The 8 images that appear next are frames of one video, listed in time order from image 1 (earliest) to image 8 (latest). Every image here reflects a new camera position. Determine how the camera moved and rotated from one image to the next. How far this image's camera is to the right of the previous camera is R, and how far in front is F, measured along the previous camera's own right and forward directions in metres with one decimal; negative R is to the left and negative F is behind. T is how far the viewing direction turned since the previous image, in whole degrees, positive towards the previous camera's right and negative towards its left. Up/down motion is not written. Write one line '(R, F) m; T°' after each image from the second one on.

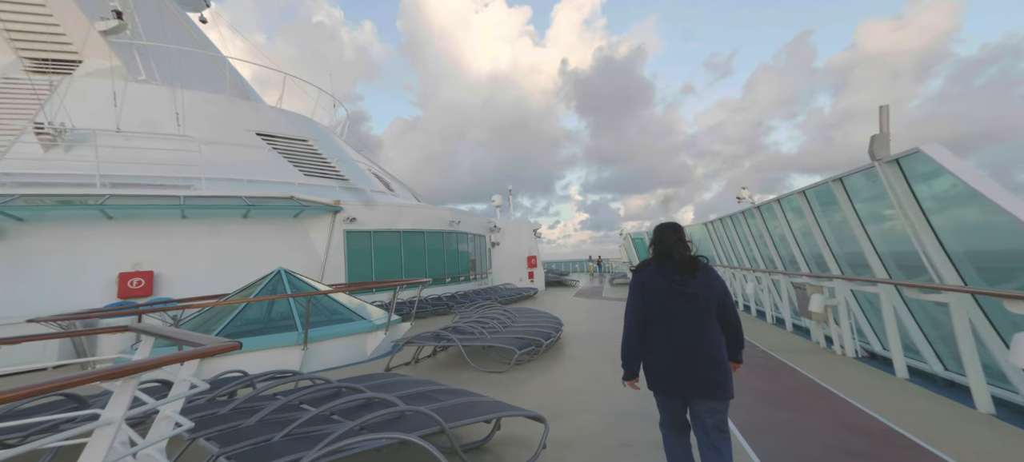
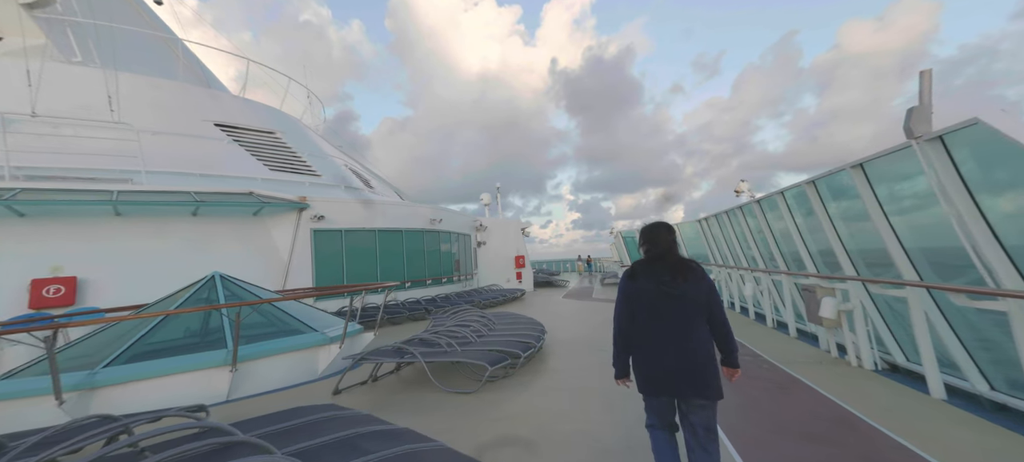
(+0.2, +0.5) m; +1°
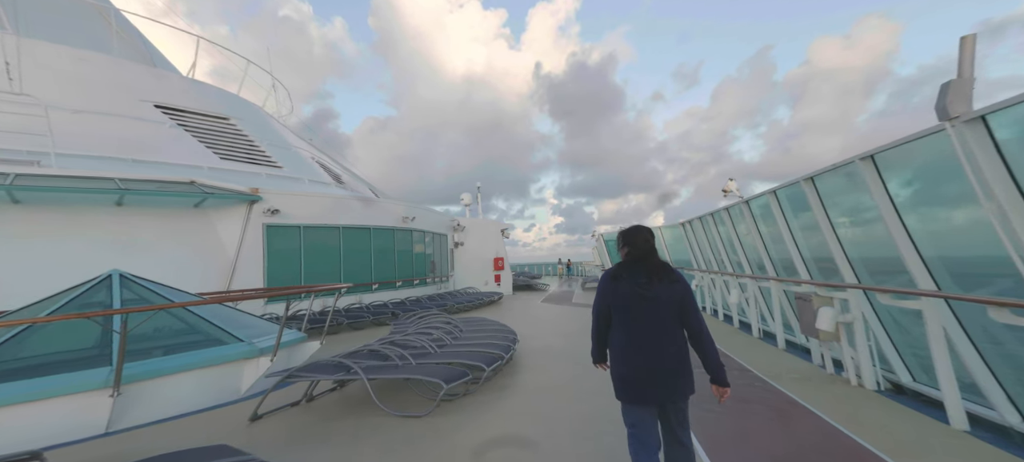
(+0.2, +0.5) m; +3°
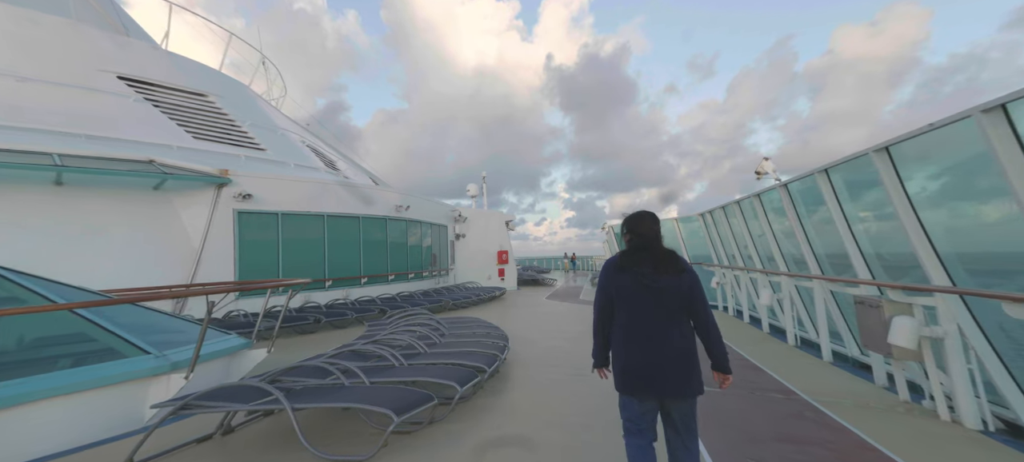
(+0.3, +0.8) m; -2°
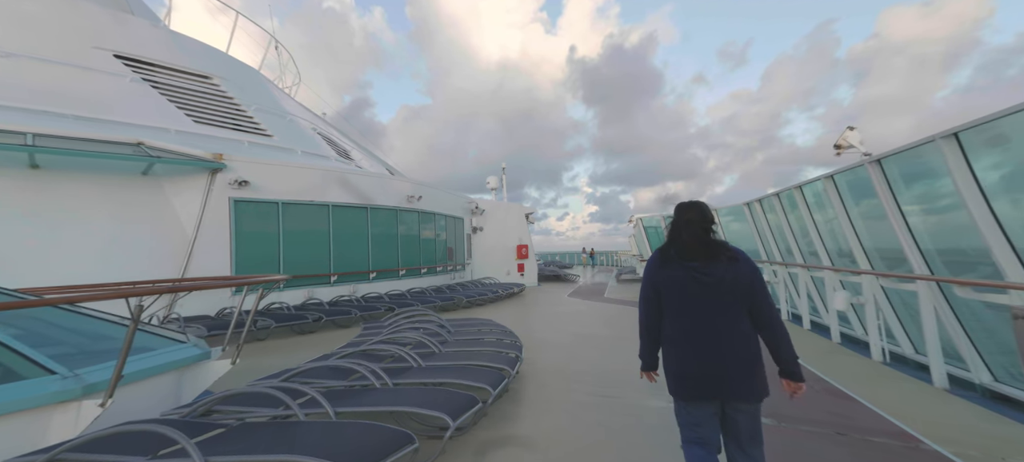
(+0.1, +0.8) m; -4°
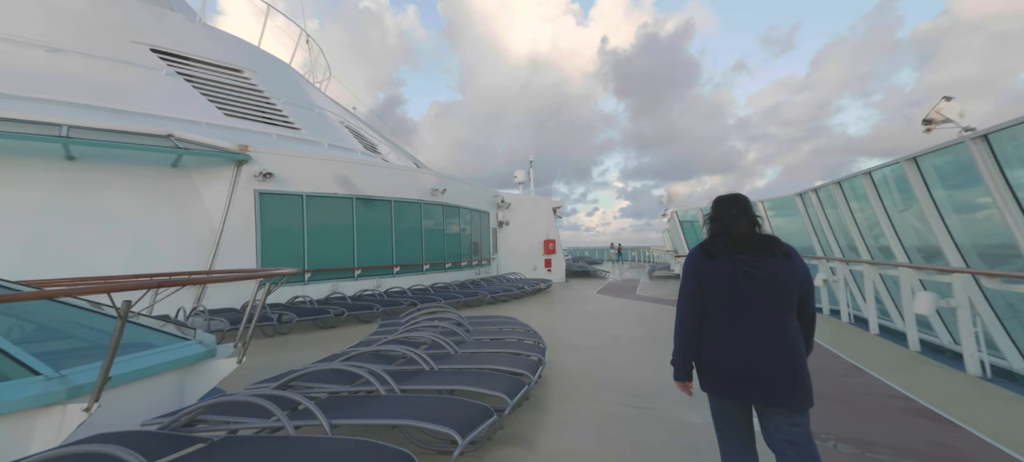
(+0.1, +0.4) m; -5°
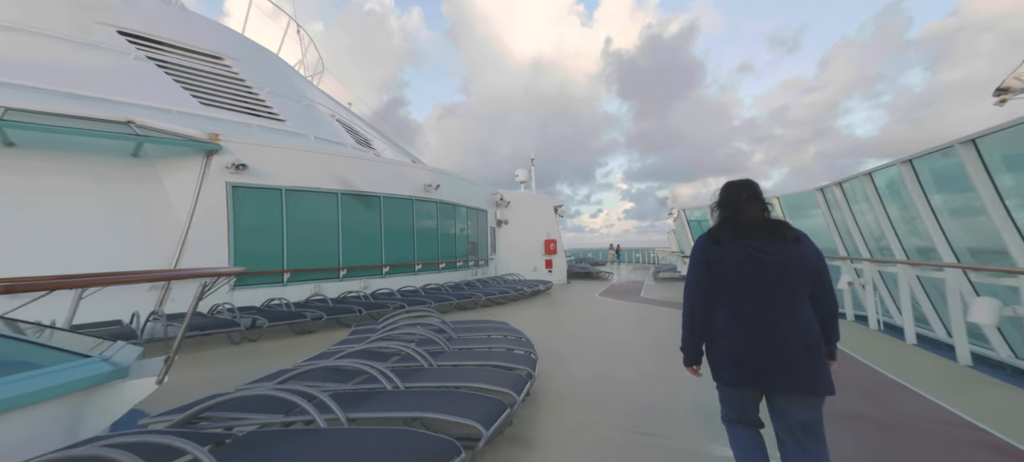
(+0.2, +0.5) m; -1°
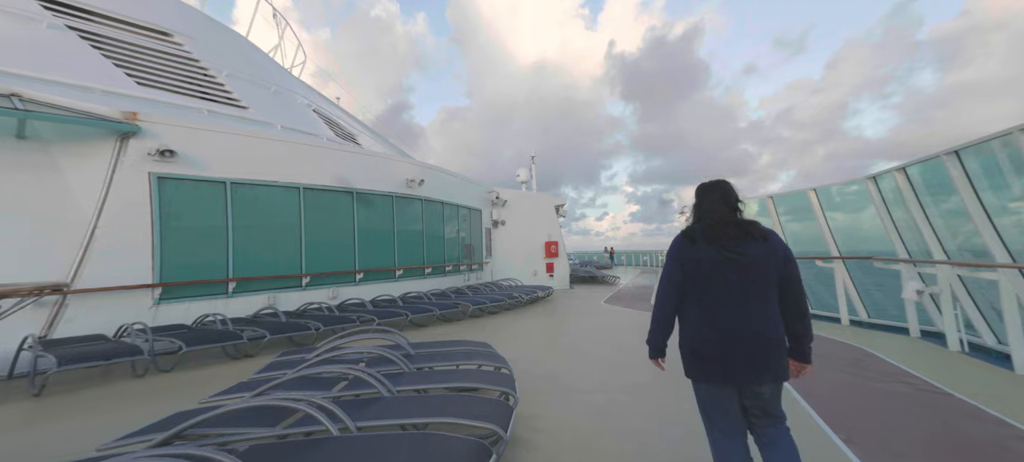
(+0.3, +1.0) m; -1°
